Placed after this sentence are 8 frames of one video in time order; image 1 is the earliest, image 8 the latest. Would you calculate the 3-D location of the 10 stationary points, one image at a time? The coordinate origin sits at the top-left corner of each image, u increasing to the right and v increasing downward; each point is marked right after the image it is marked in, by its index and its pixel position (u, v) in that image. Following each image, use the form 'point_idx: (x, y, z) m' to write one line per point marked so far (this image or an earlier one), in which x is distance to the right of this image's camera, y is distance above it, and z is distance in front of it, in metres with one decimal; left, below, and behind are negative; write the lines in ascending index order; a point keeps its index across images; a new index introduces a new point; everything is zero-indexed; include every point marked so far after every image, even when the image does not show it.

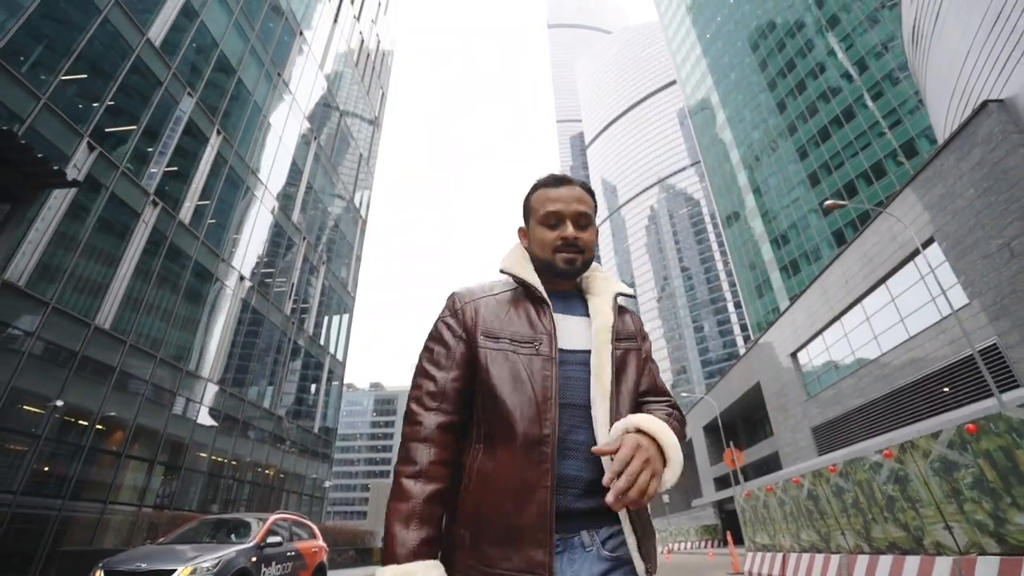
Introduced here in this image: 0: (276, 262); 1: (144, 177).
0: (-9.9, +1.0, +20.0) m
1: (-9.4, +2.6, +12.7) m
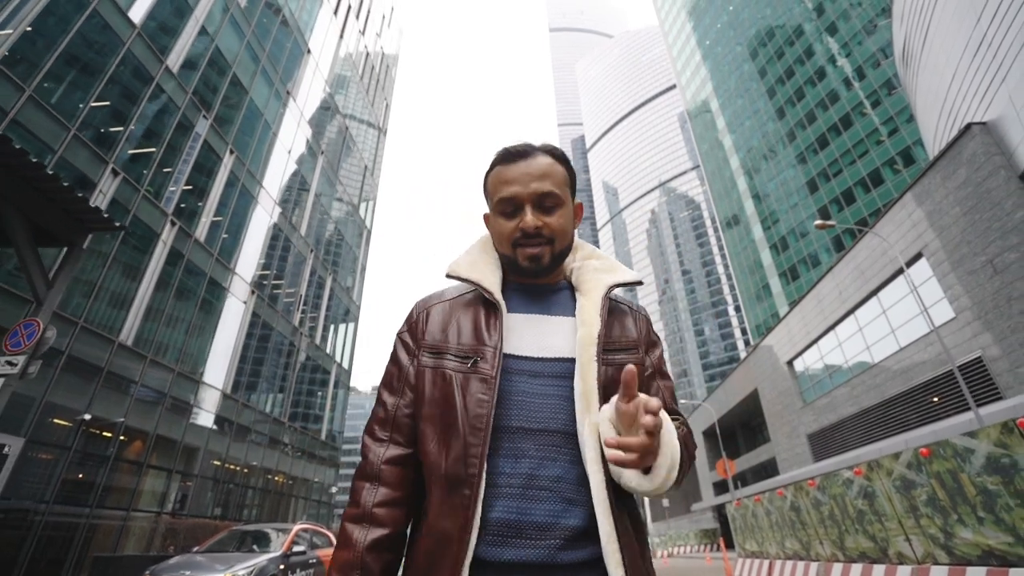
0: (-9.8, +0.5, +20.6) m
1: (-9.3, +2.2, +13.2) m
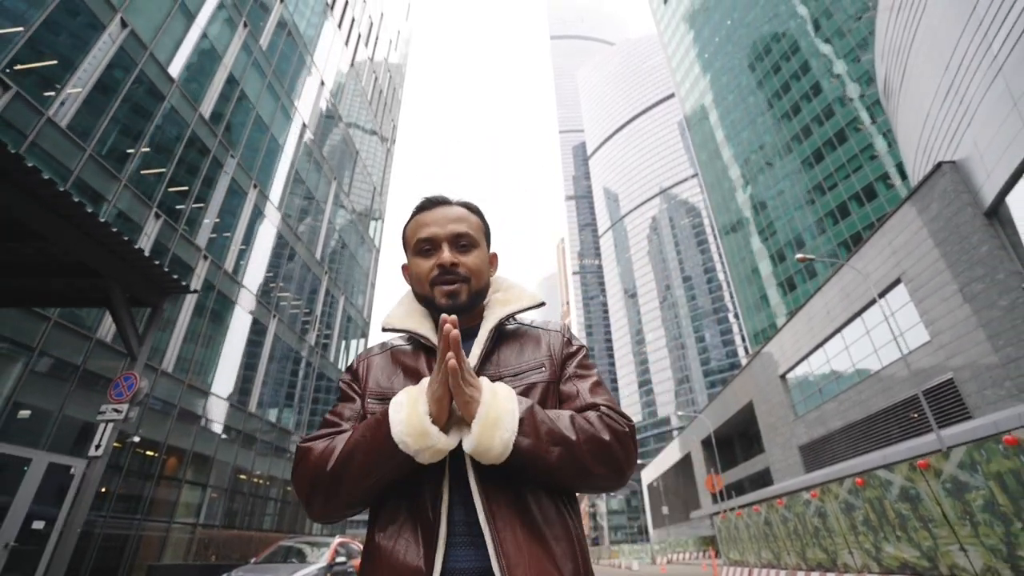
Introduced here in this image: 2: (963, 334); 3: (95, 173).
0: (-9.7, -0.3, +21.7) m
1: (-9.2, +1.5, +14.3) m
2: (+13.5, -1.4, +14.6) m
3: (-9.1, +2.5, +10.7) m
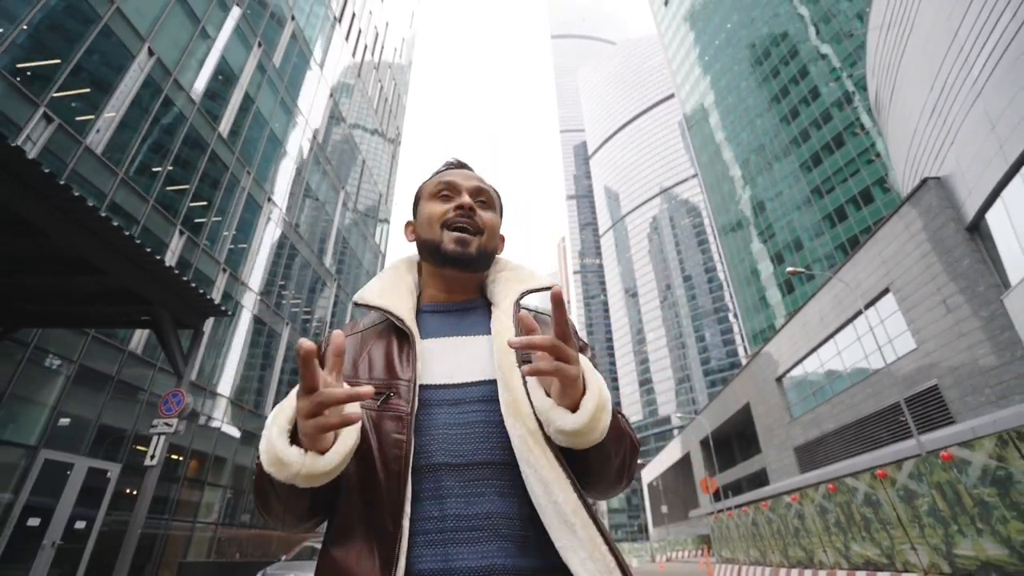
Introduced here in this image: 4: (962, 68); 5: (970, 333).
0: (-9.5, -0.6, +22.3) m
1: (-9.1, +1.1, +15.0) m
2: (+13.6, -1.7, +15.2) m
3: (-9.0, +2.2, +11.4) m
4: (+12.0, +5.9, +13.0) m
5: (+13.4, -1.3, +14.3) m
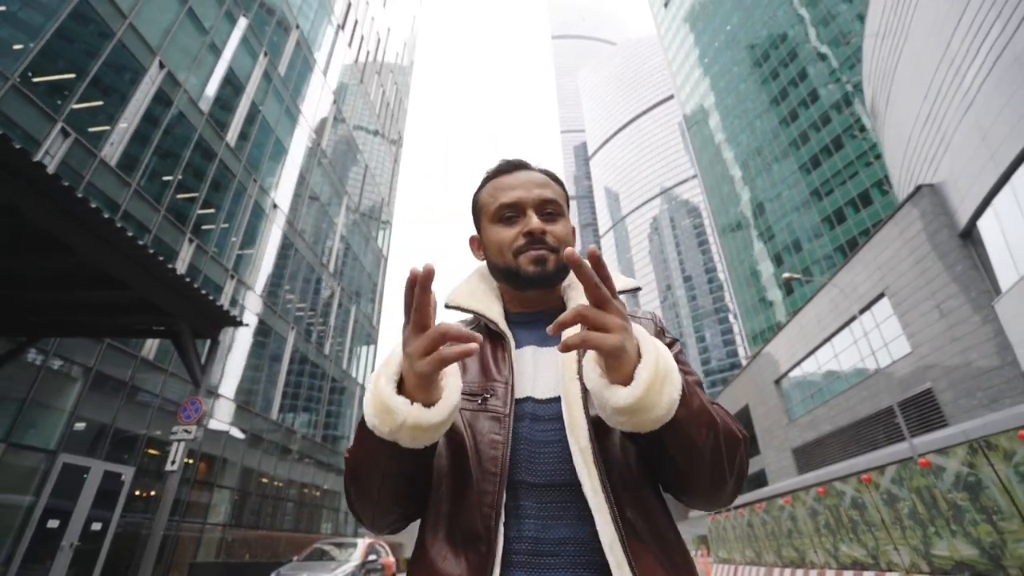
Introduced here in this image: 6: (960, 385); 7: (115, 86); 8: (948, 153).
0: (-9.5, -0.8, +22.6) m
1: (-9.0, +1.0, +15.3) m
2: (+13.6, -1.8, +15.5) m
3: (-8.9, +2.0, +11.7) m
4: (+12.0, +5.7, +13.3) m
5: (+13.5, -1.5, +14.6) m
6: (+13.6, -3.0, +14.9) m
7: (-9.0, +4.6, +11.1) m
8: (+12.8, +4.0, +14.4) m
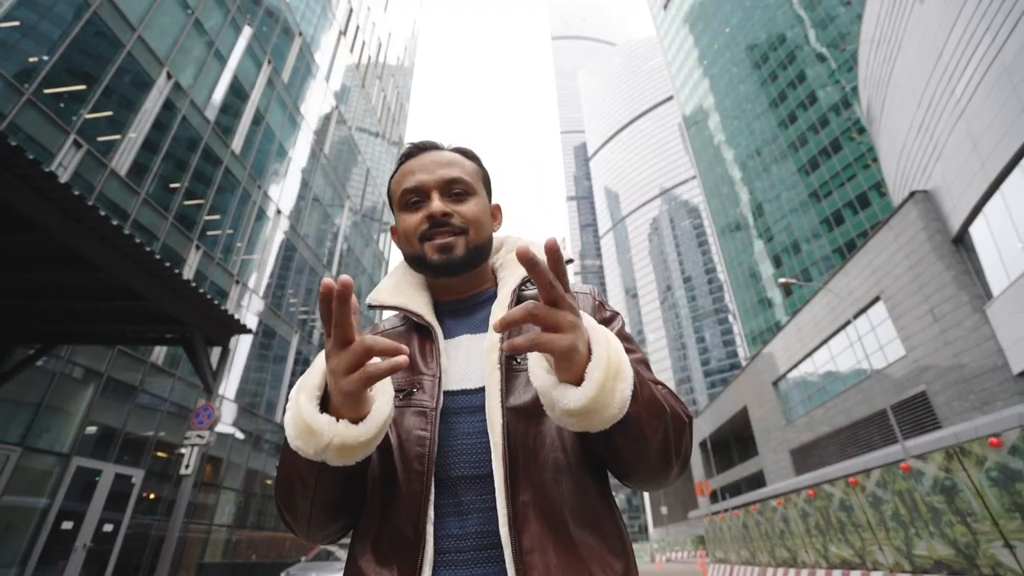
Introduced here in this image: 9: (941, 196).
0: (-9.4, -1.0, +22.9) m
1: (-9.0, +0.8, +15.6) m
2: (+13.7, -2.0, +15.7) m
3: (-8.9, +1.8, +11.9) m
4: (+12.0, +5.6, +13.5) m
5: (+13.5, -1.6, +14.8) m
6: (+13.7, -3.1, +15.1) m
7: (-9.0, +4.4, +11.3) m
8: (+12.9, +3.8, +14.6) m
9: (+13.3, +2.9, +15.1) m
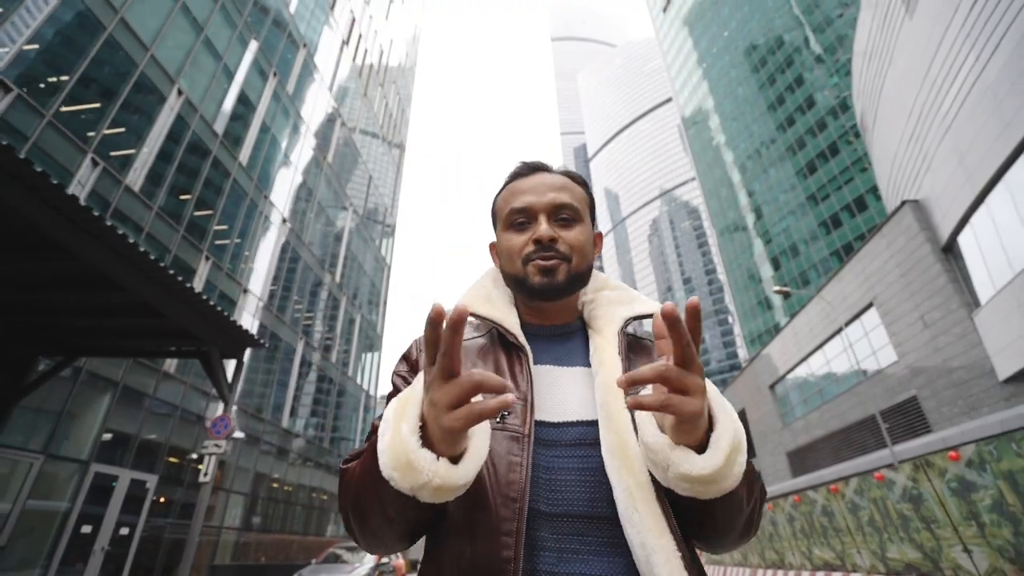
0: (-9.4, -1.2, +23.3) m
1: (-9.0, +0.6, +15.9) m
2: (+13.7, -2.2, +16.1) m
3: (-8.9, +1.6, +12.3) m
4: (+12.0, +5.3, +13.9) m
5: (+13.5, -1.8, +15.2) m
6: (+13.7, -3.3, +15.5) m
7: (-9.0, +4.2, +11.7) m
8: (+12.9, +3.6, +15.0) m
9: (+13.3, +2.6, +15.5) m
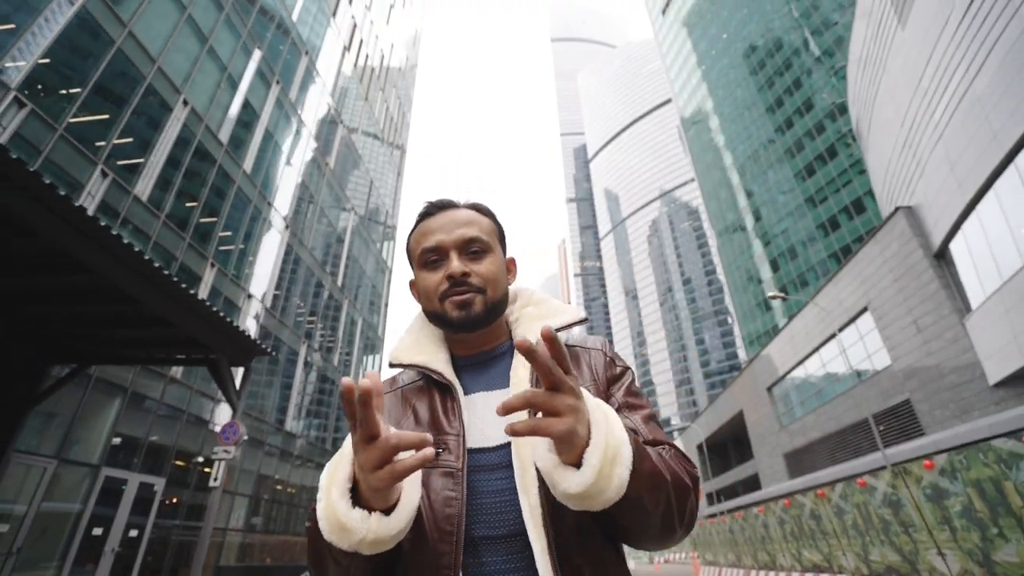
0: (-9.4, -1.4, +23.5) m
1: (-9.0, +0.4, +16.2) m
2: (+13.7, -2.4, +16.4) m
3: (-8.9, +1.4, +12.6) m
4: (+12.0, +5.2, +14.1) m
5: (+13.5, -2.0, +15.4) m
6: (+13.7, -3.5, +15.8) m
7: (-9.0, +4.0, +12.0) m
8: (+12.9, +3.4, +15.3) m
9: (+13.3, +2.5, +15.7) m
